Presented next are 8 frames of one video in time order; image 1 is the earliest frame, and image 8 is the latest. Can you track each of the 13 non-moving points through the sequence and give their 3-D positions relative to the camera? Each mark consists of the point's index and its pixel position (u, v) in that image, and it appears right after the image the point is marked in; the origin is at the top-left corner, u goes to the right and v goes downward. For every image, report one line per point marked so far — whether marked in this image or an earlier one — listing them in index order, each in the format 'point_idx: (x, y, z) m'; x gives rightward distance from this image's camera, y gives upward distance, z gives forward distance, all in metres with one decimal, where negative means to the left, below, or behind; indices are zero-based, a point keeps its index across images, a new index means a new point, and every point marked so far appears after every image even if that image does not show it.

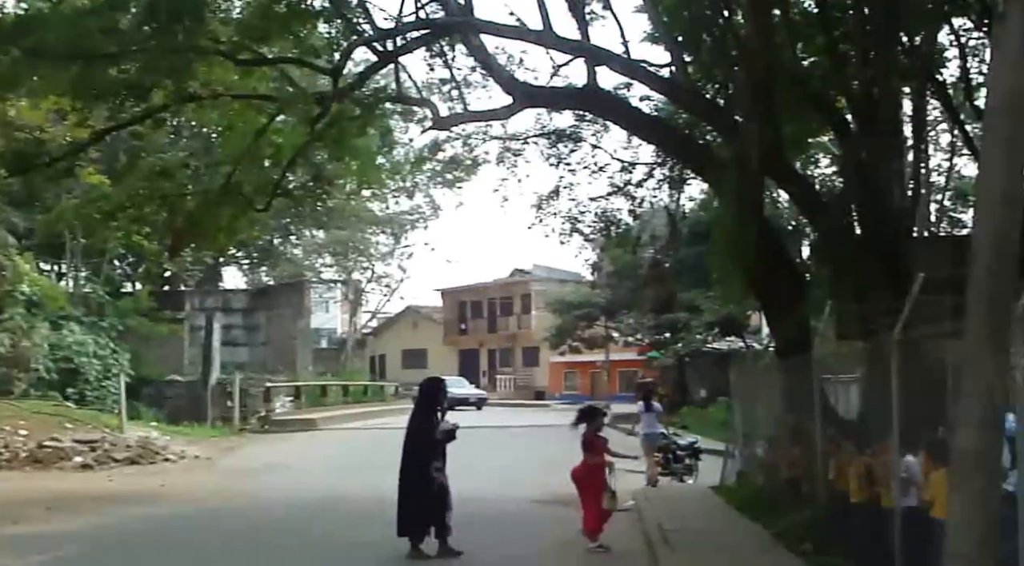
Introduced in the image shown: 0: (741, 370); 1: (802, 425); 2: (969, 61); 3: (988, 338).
0: (+3.9, -1.5, +18.3) m
1: (+3.1, -1.5, +11.7) m
2: (+6.6, +3.2, +15.5) m
3: (+2.3, -0.3, +5.2) m
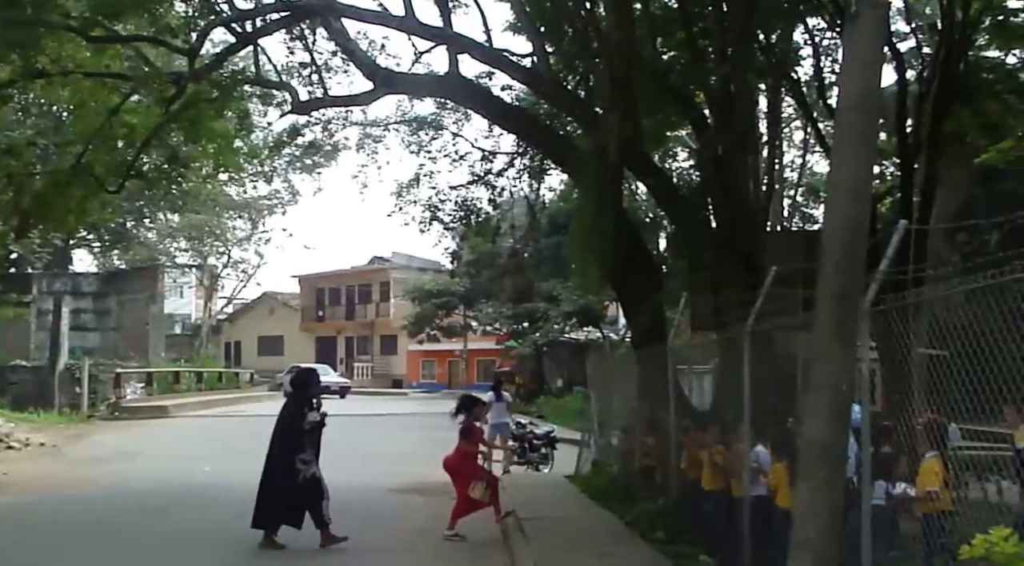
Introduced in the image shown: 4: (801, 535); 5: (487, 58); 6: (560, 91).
0: (+1.4, -1.3, +18.5) m
1: (+1.6, -1.5, +11.9) m
2: (+4.6, +3.3, +16.1) m
3: (+1.6, -0.2, +5.3) m
4: (+1.4, -1.2, +5.4) m
5: (-0.3, +2.8, +13.5) m
6: (+0.6, +2.2, +12.7) m
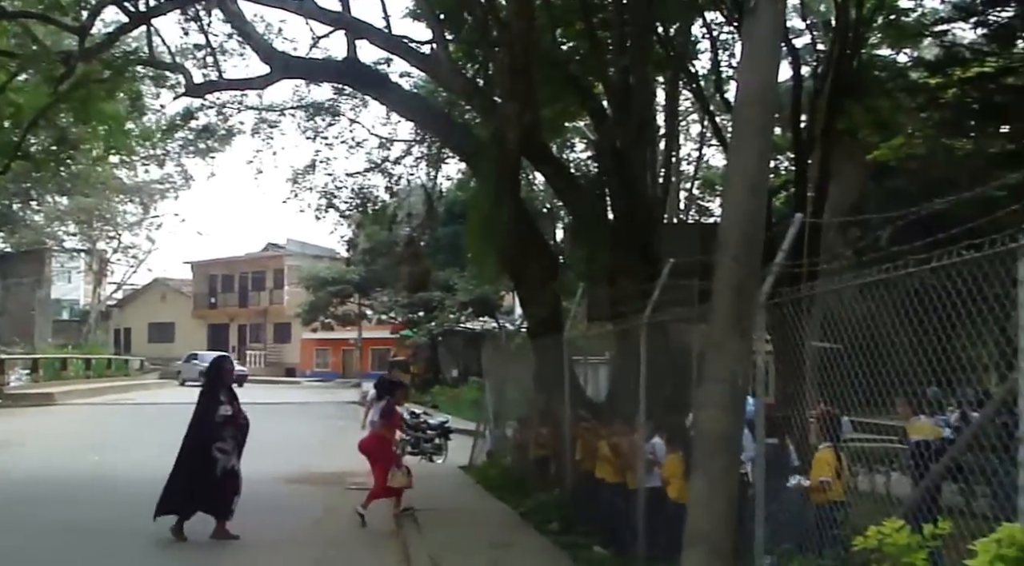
0: (-0.3, -1.1, +18.4) m
1: (+0.4, -1.4, +11.9) m
2: (+3.1, +3.4, +16.3) m
3: (+1.1, -0.2, +5.4) m
4: (+0.9, -1.2, +5.4) m
5: (-1.5, +2.9, +13.2) m
6: (-0.6, +2.4, +12.6) m
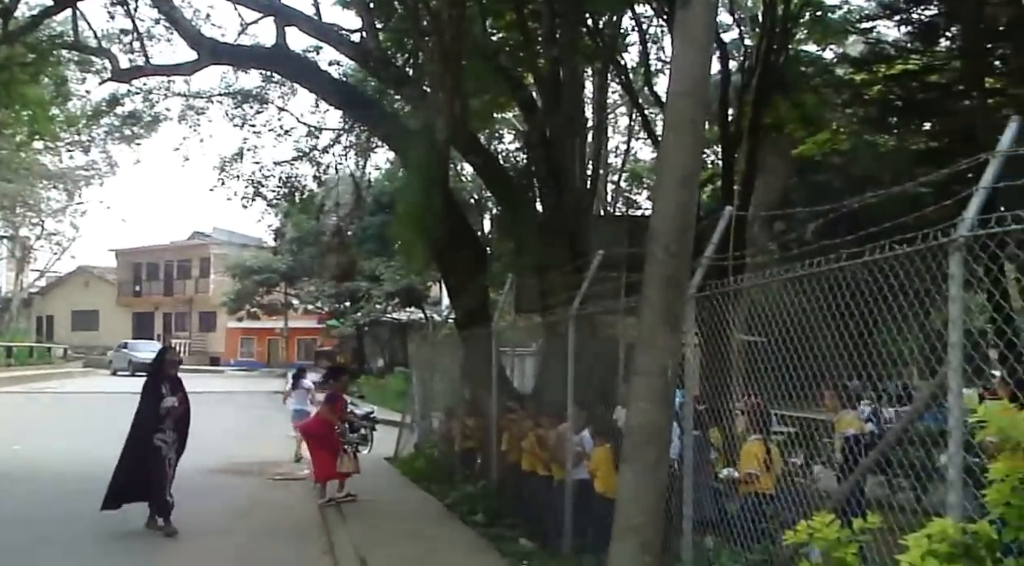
0: (-1.5, -1.0, +18.3) m
1: (-0.4, -1.3, +11.8) m
2: (+2.0, +3.5, +16.3) m
3: (+0.7, -0.2, +5.3) m
4: (+0.6, -1.2, +5.3) m
5: (-2.4, +3.1, +13.0) m
6: (-1.4, +2.5, +12.4) m
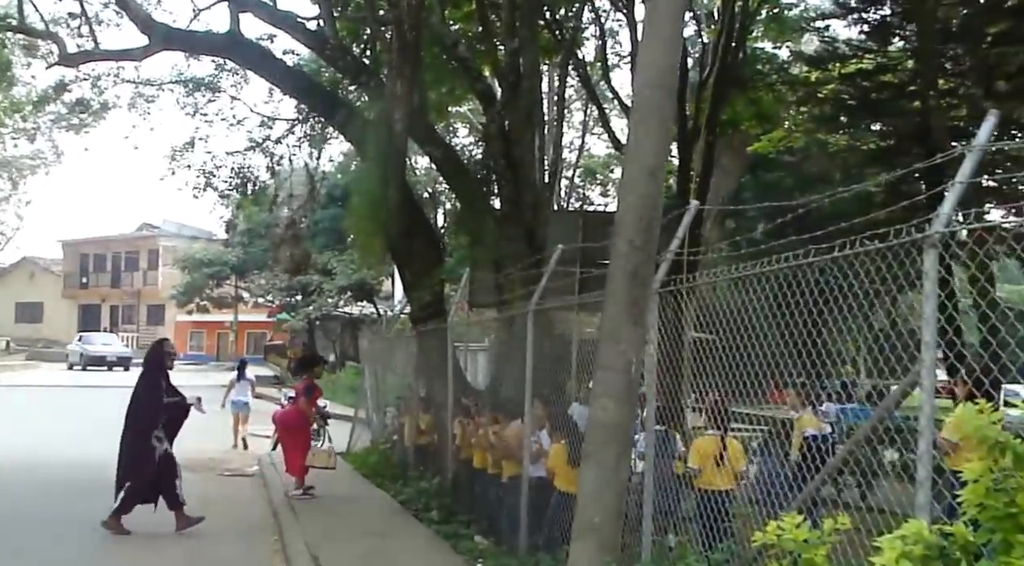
0: (-2.3, -0.9, +18.1) m
1: (-0.9, -1.2, +11.7) m
2: (+1.4, +3.6, +16.3) m
3: (+0.6, -0.1, +5.2) m
4: (+0.4, -1.1, +5.2) m
5: (-2.9, +3.1, +12.7) m
6: (-1.9, +2.5, +12.2) m
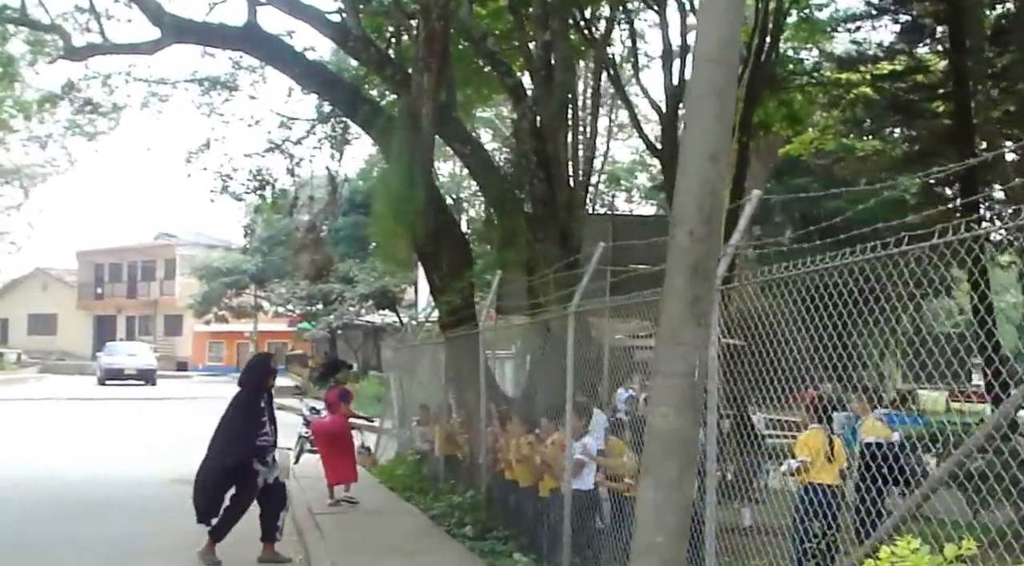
0: (-1.9, -1.0, +17.6) m
1: (-0.5, -1.2, +11.2) m
2: (+1.8, +3.5, +15.8) m
3: (+0.8, -0.1, +4.7) m
4: (+0.6, -1.1, +4.7) m
5: (-2.5, +3.1, +12.3) m
6: (-1.6, +2.5, +11.8) m
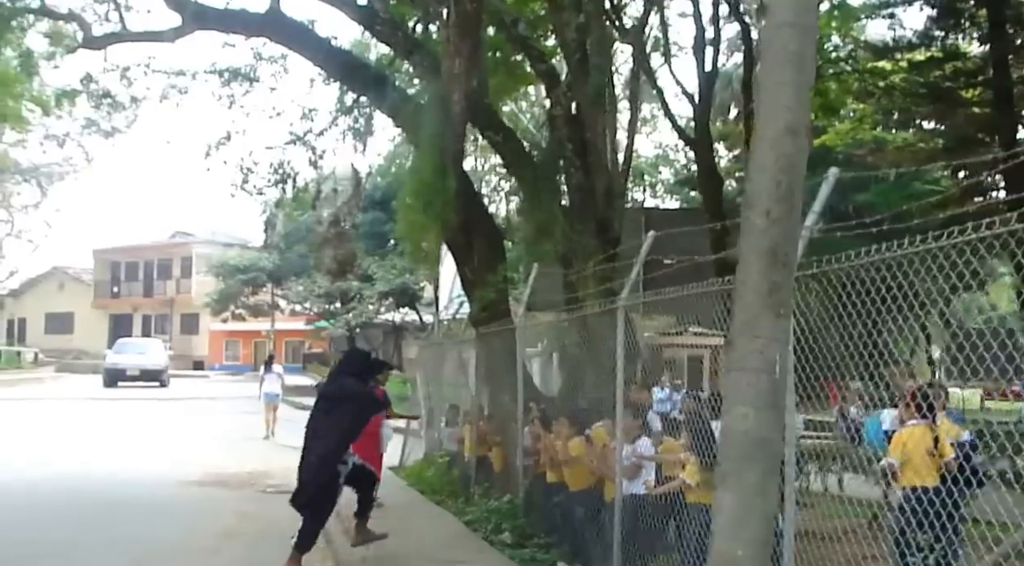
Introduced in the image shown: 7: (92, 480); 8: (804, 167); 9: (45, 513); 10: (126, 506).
0: (-1.4, -0.9, +17.2) m
1: (-0.2, -1.2, +10.8) m
2: (+2.2, +3.6, +15.3) m
3: (+1.0, -0.1, +4.3) m
4: (+0.8, -1.1, +4.3) m
5: (-2.2, +3.1, +11.9) m
6: (-1.2, +2.5, +11.3) m
7: (-5.6, -2.6, +14.5) m
8: (+1.2, +0.4, +4.3) m
9: (-5.0, -2.5, +11.7) m
10: (-4.4, -2.5, +12.3) m
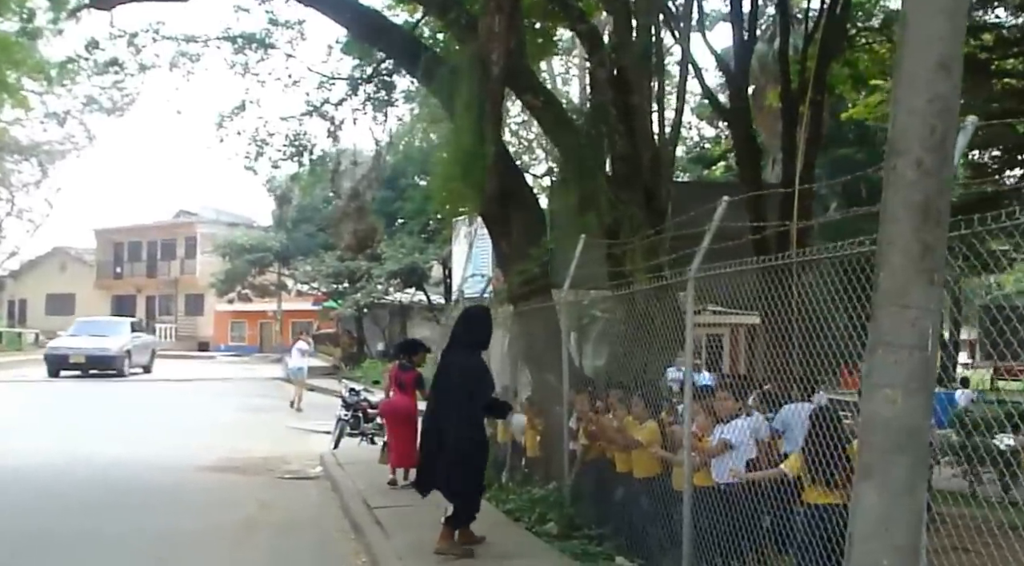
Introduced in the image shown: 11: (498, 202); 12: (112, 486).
0: (-1.1, -0.6, +16.6) m
1: (+0.2, -0.9, +10.2) m
2: (+2.5, +3.9, +14.6) m
3: (+1.4, +0.1, +3.7) m
4: (+1.2, -0.9, +3.7) m
5: (-1.8, +3.4, +11.2) m
6: (-0.9, +2.8, +10.7) m
7: (-5.3, -2.3, +14.0) m
8: (+1.5, +0.6, +3.7) m
9: (-4.7, -2.2, +11.1) m
10: (-4.0, -2.3, +11.7) m
11: (-0.2, +0.8, +10.5) m
12: (-4.5, -2.3, +12.2) m
